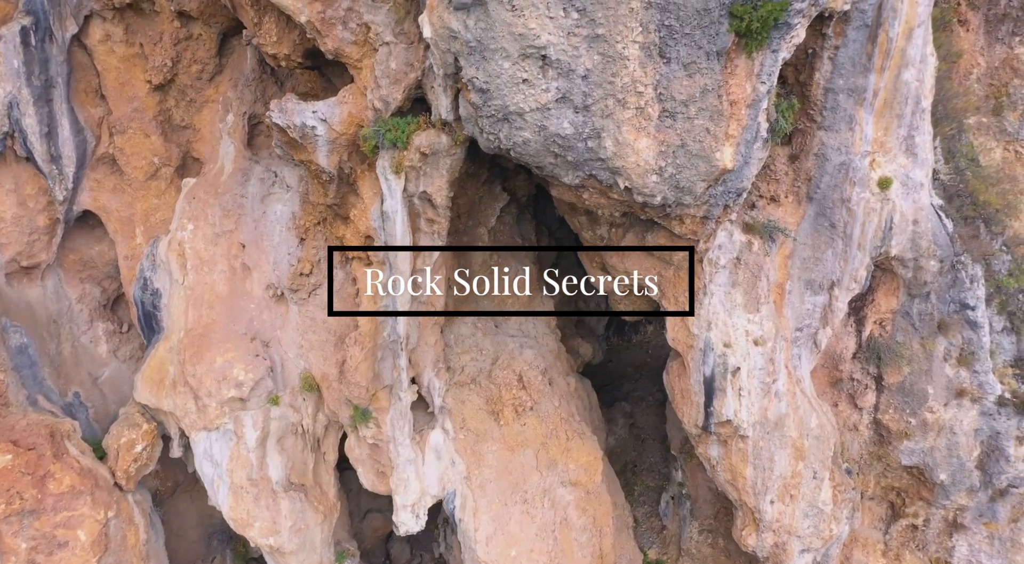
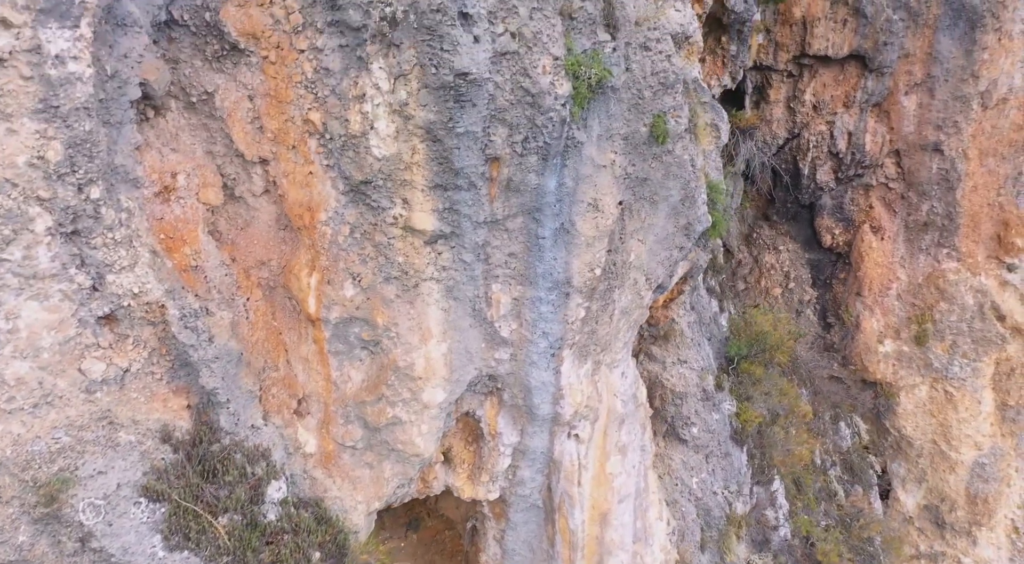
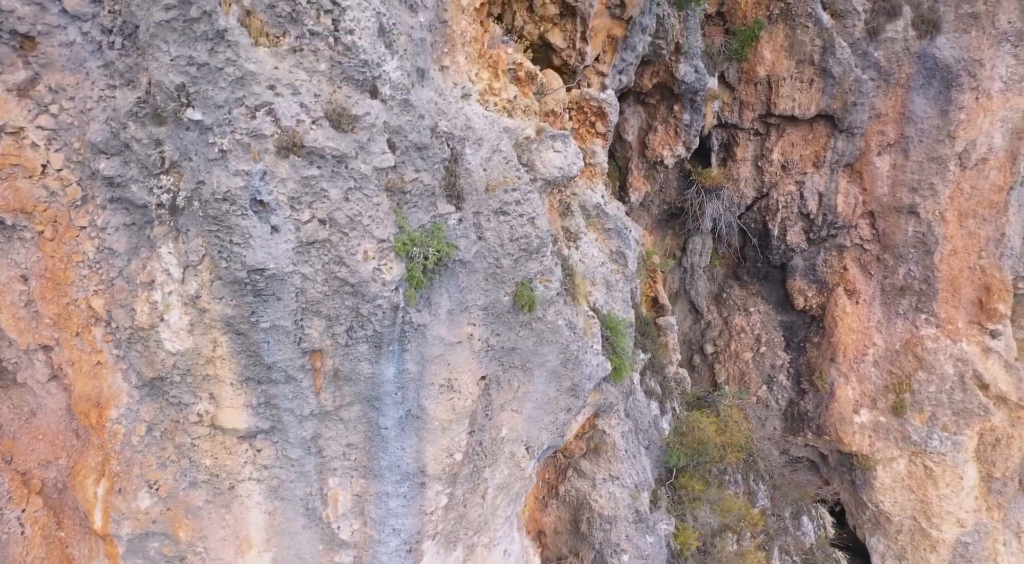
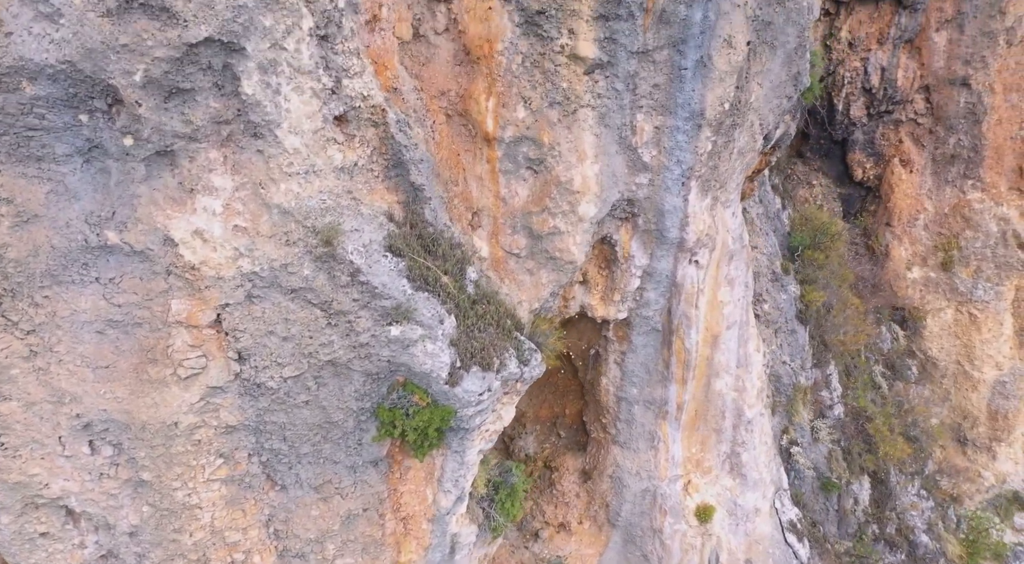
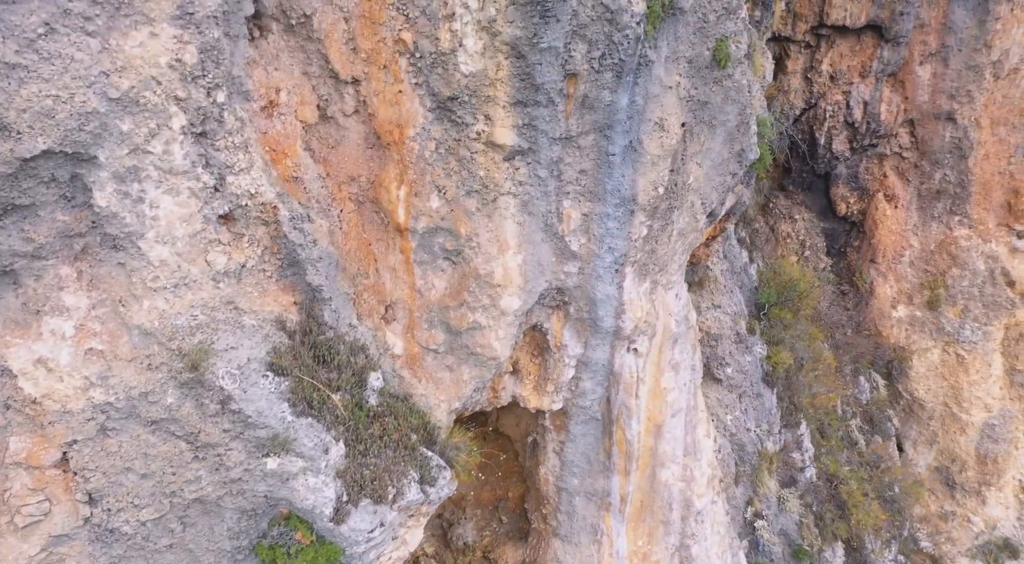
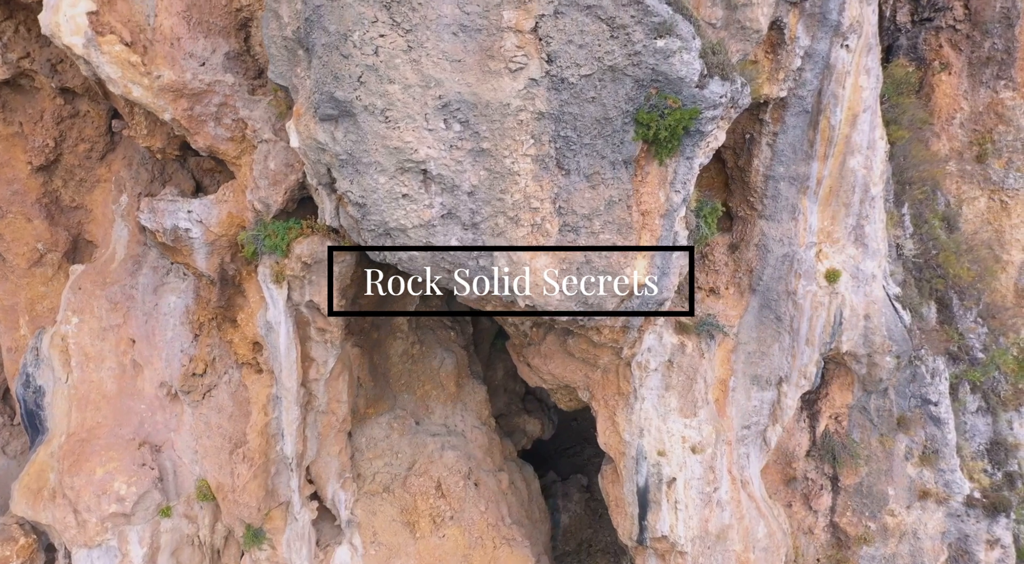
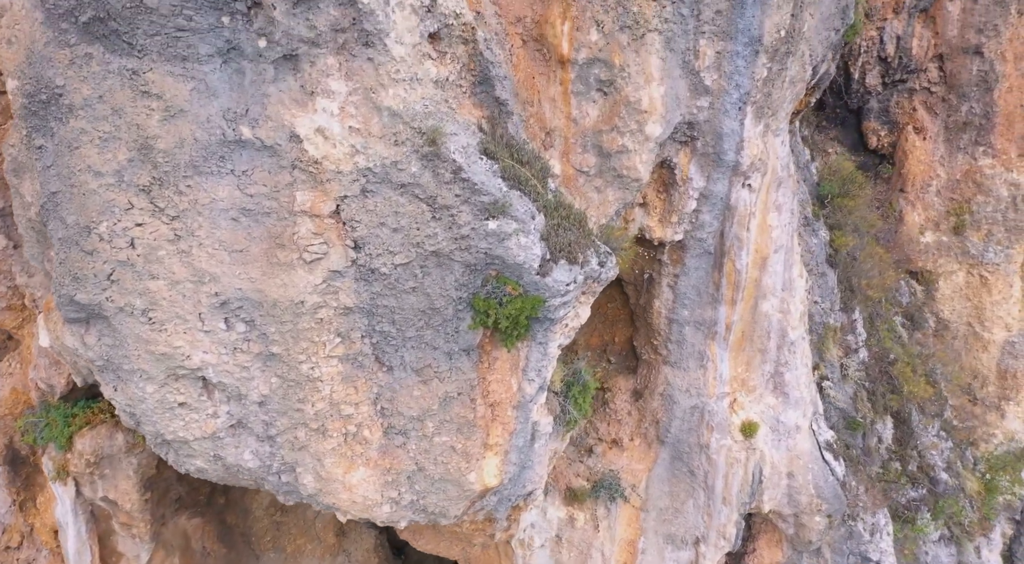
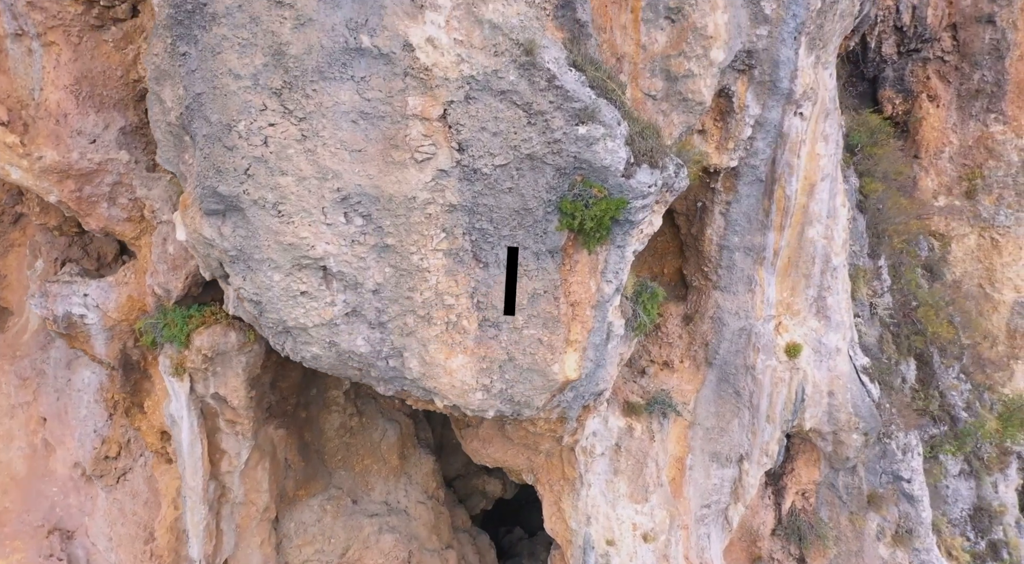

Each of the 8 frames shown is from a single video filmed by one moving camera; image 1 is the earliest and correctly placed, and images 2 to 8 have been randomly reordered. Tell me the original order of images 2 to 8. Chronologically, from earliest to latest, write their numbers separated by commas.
6, 8, 7, 4, 5, 2, 3
